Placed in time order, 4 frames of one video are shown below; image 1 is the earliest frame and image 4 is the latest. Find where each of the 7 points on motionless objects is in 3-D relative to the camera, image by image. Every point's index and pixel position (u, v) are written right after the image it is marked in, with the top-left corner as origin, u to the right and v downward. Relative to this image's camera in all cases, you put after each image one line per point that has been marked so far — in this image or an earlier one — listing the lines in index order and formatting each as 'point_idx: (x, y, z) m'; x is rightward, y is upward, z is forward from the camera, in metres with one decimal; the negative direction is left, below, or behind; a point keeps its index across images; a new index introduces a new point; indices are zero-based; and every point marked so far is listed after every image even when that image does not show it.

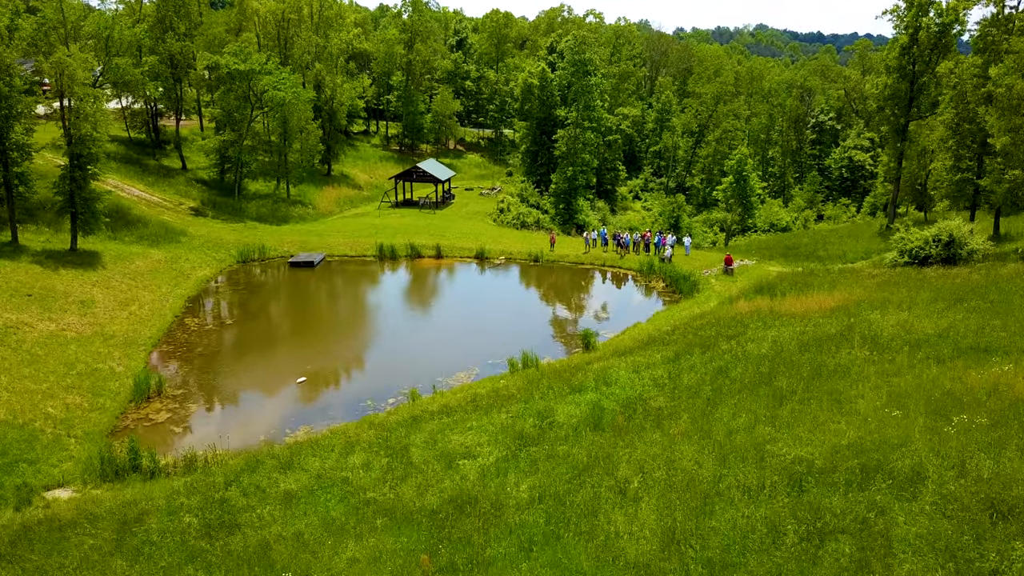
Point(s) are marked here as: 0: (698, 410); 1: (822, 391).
0: (+2.6, -1.7, +15.8) m
1: (+4.4, -1.5, +16.1) m
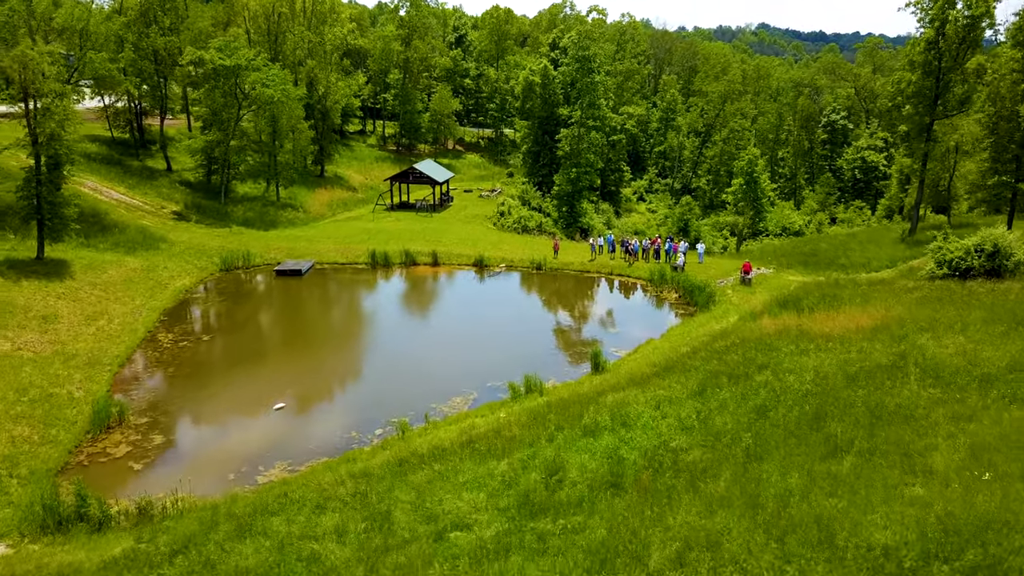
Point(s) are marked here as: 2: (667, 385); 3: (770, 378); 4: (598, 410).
0: (+2.6, -2.1, +13.1) m
1: (+4.4, -1.8, +13.4) m
2: (+2.6, -1.7, +19.1) m
3: (+4.1, -1.4, +17.8) m
4: (+1.4, -1.9, +17.8) m
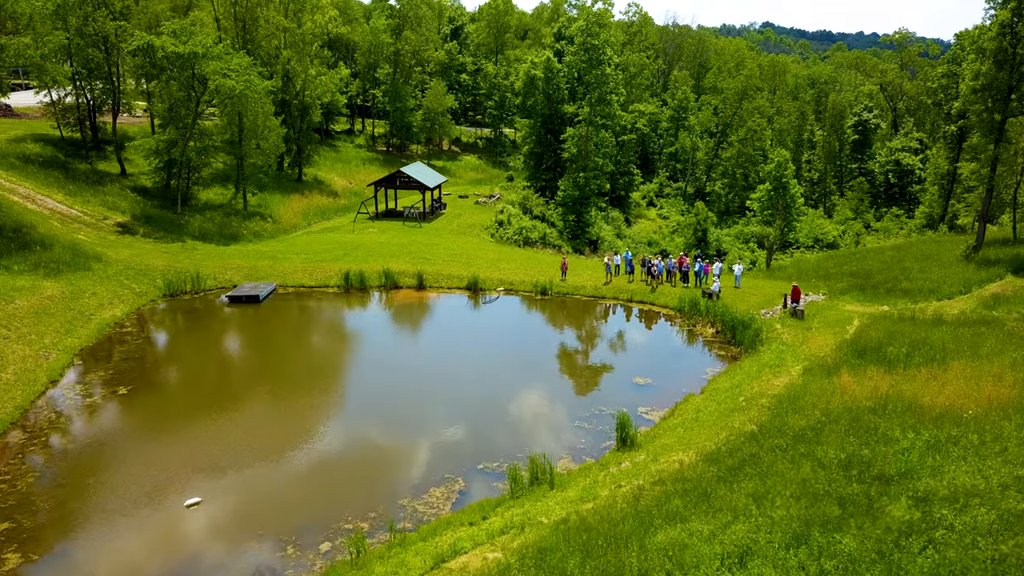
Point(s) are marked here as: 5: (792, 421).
0: (+2.6, -2.9, +6.7) m
1: (+4.4, -2.7, +7.0) m
2: (+2.6, -2.5, +12.7) m
3: (+4.1, -2.3, +11.4) m
4: (+1.3, -2.8, +11.4) m
5: (+4.4, -2.0, +17.6) m
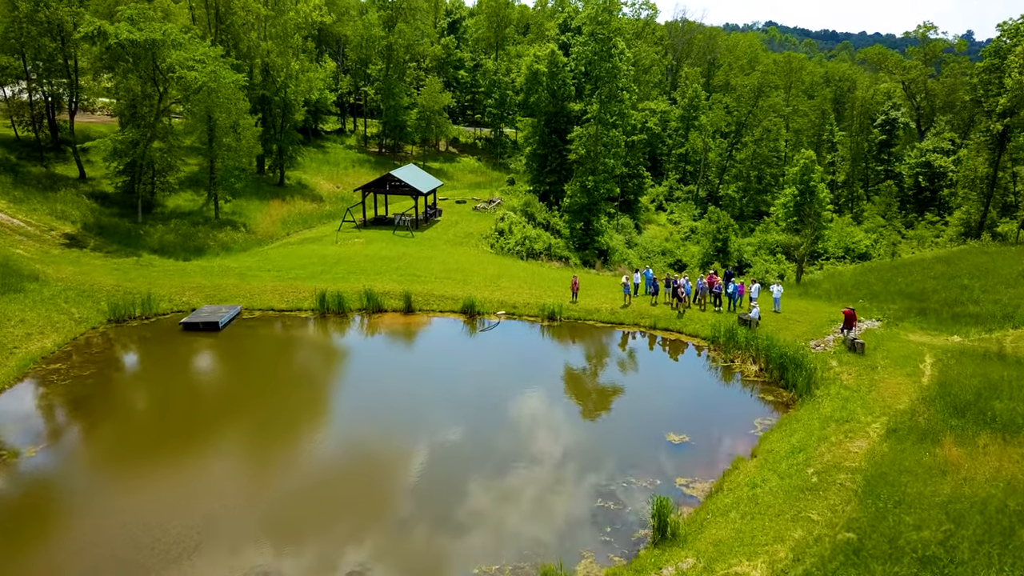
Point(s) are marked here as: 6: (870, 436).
0: (+2.7, -3.5, +2.0) m
1: (+4.5, -3.3, +2.2) m
2: (+2.7, -3.1, +7.9) m
3: (+4.1, -2.9, +6.6) m
4: (+1.4, -3.4, +6.6) m
5: (+4.4, -2.6, +12.9) m
6: (+5.7, -2.3, +18.0) m
